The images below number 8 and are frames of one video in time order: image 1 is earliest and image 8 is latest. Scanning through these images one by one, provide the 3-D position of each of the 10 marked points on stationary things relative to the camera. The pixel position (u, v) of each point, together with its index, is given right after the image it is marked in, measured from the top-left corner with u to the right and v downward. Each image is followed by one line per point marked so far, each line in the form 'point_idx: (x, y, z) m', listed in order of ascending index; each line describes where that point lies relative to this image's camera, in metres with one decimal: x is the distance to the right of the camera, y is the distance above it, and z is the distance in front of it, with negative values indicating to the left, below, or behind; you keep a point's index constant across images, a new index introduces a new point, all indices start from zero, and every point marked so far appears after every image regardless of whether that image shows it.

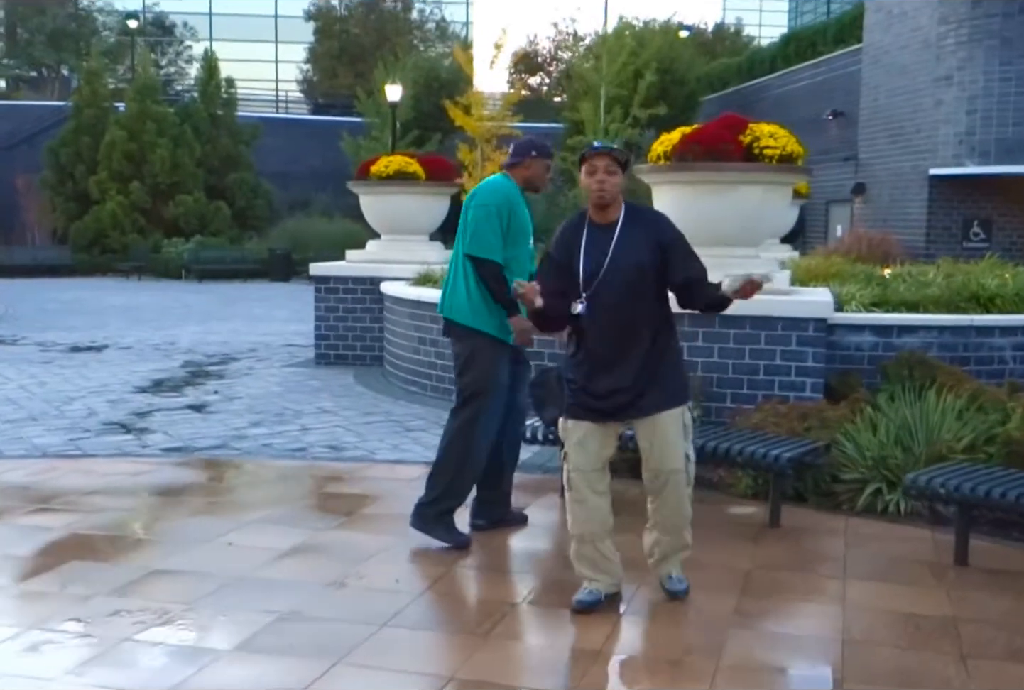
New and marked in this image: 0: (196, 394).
0: (-3.0, -0.5, +10.8) m
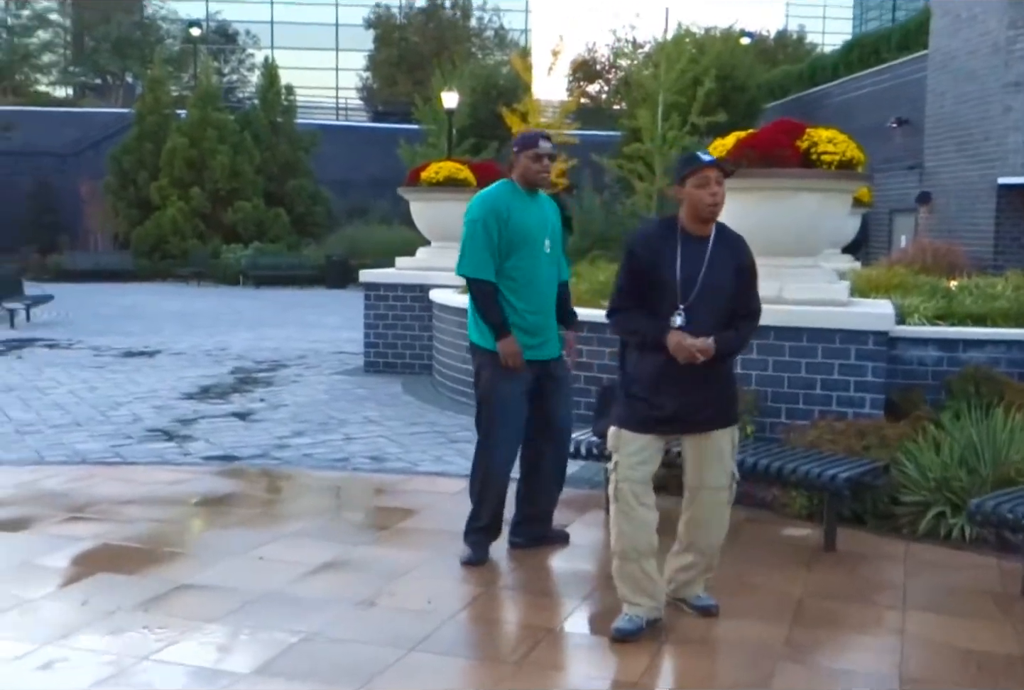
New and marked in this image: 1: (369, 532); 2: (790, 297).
0: (-2.5, -0.5, +10.7) m
1: (-0.8, -1.0, +6.1) m
2: (+2.0, +0.3, +8.1) m
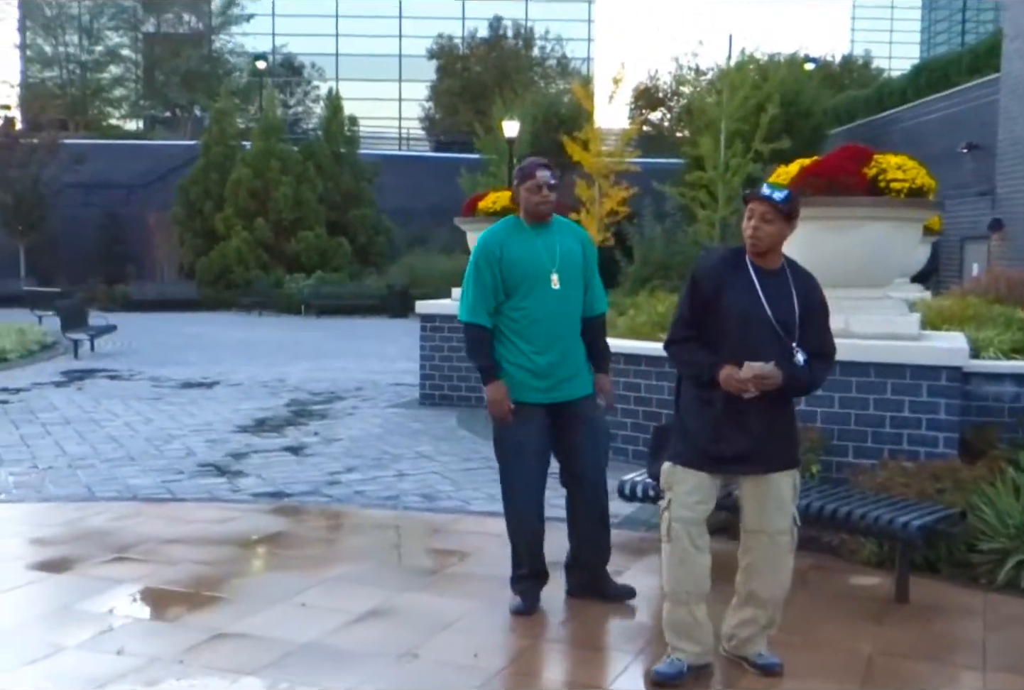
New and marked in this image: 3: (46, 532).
0: (-2.0, -0.8, +10.6) m
1: (-0.5, -1.2, +5.9) m
2: (+2.3, +0.1, +7.8) m
3: (-2.7, -1.1, +6.7) m
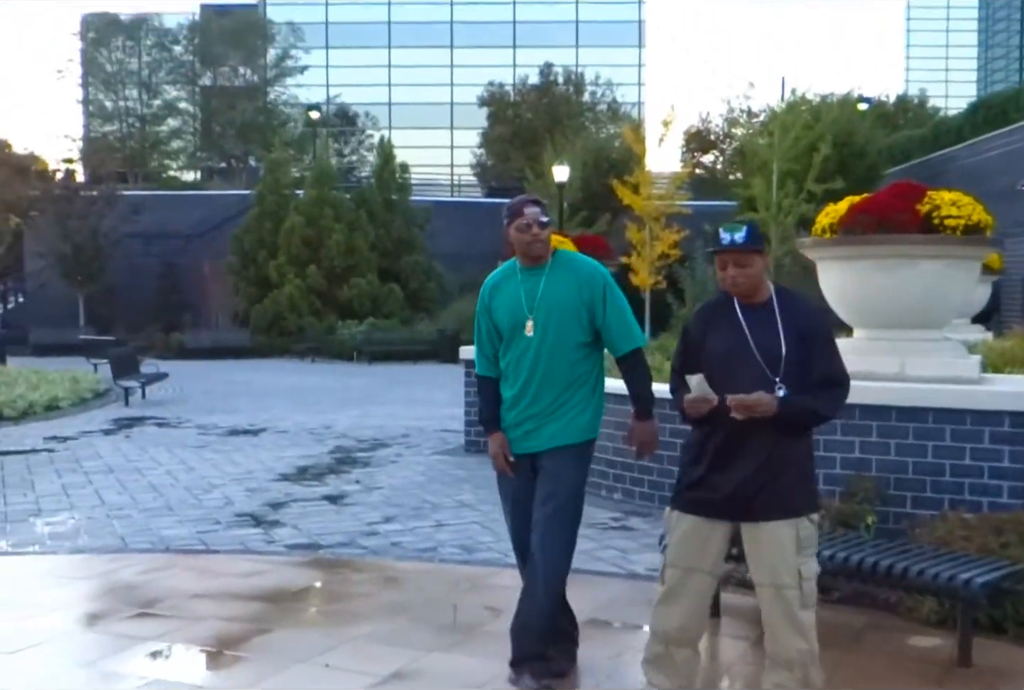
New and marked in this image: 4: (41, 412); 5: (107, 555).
0: (-1.6, -1.3, +10.4) m
1: (-0.3, -1.4, +5.6) m
2: (+2.6, -0.2, +7.4) m
3: (-2.5, -1.4, +6.6) m
4: (-6.9, -1.0, +16.9) m
5: (-2.6, -1.3, +7.4) m
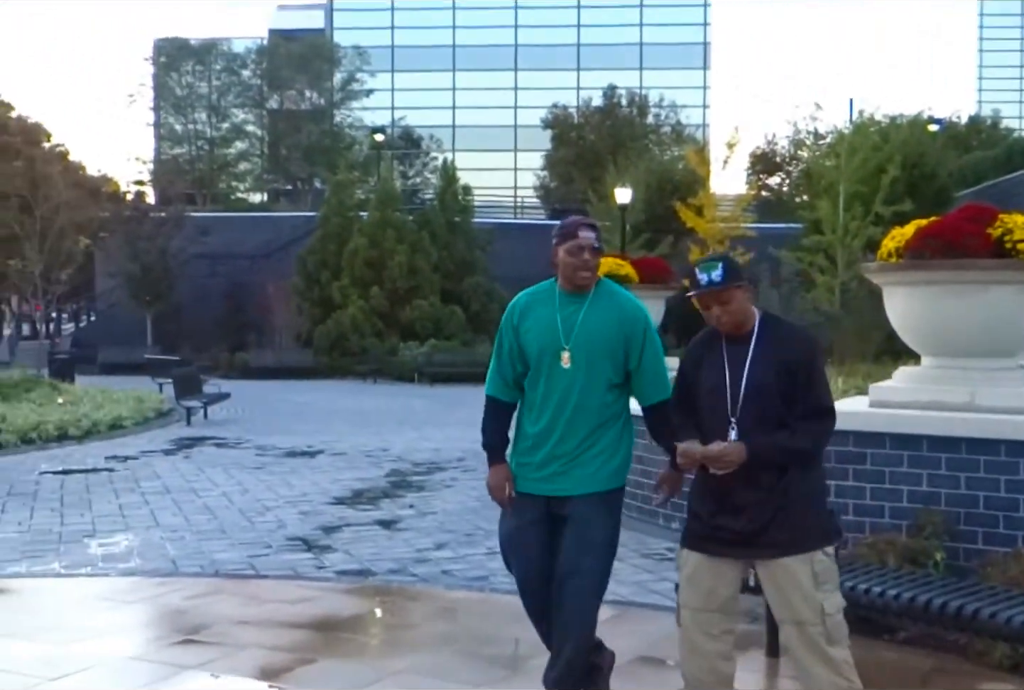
0: (-1.1, -1.5, +10.3) m
1: (-0.1, -1.5, +5.4) m
2: (+2.9, -0.4, +7.1) m
3: (-2.2, -1.5, +6.6) m
4: (-6.0, -1.3, +17.0) m
5: (-2.3, -1.5, +7.3) m
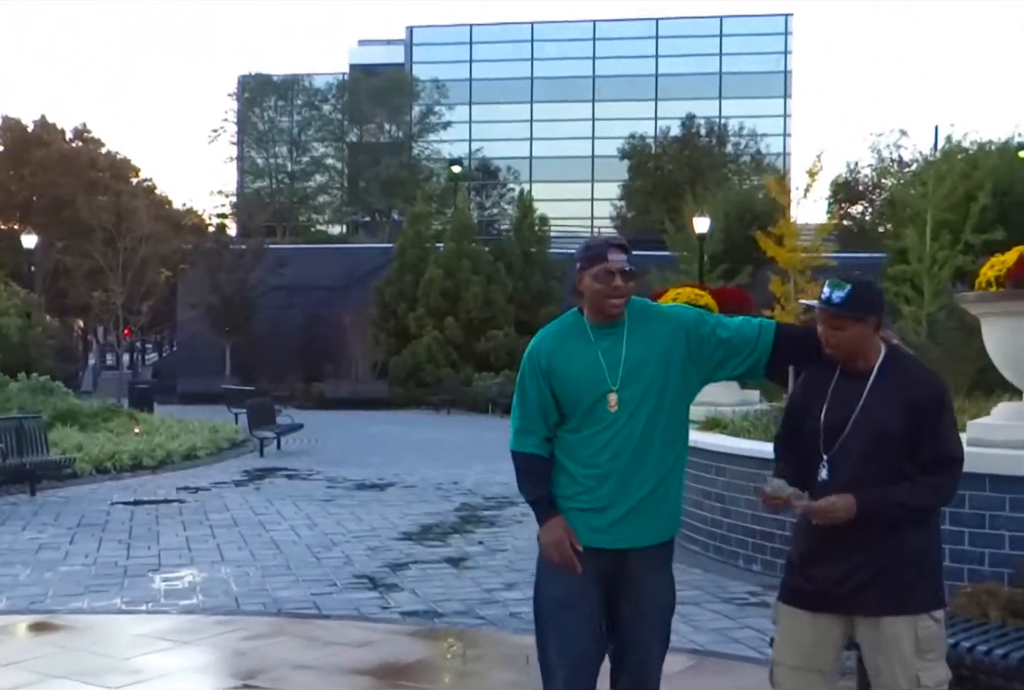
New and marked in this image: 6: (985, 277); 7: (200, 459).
0: (-0.4, -1.7, +10.1) m
1: (+0.2, -1.7, +5.1) m
2: (+3.3, -0.6, +6.6) m
3: (-1.8, -1.7, +6.3) m
4: (-4.9, -1.7, +17.1) m
5: (-1.8, -1.7, +7.1) m
6: (+3.0, +0.4, +7.3) m
7: (-4.8, -1.7, +17.7) m
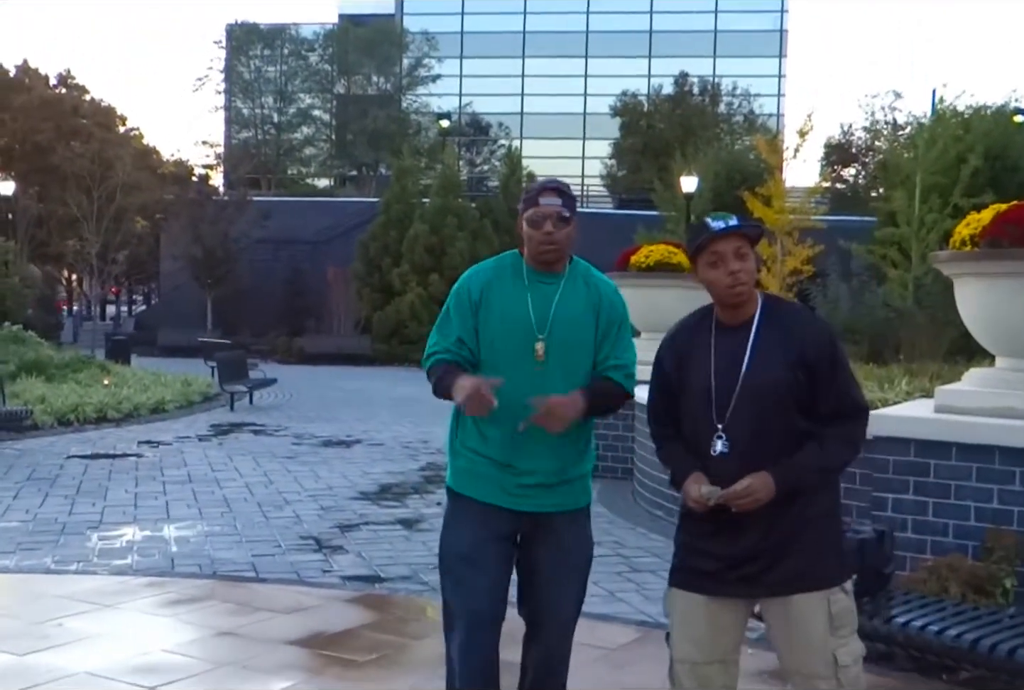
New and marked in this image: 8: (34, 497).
0: (-0.8, -1.4, +9.7) m
1: (-0.1, -1.5, +4.8) m
2: (+3.0, -0.4, +6.3) m
3: (-2.1, -1.4, +6.0) m
4: (-5.3, -1.0, +16.7) m
5: (-2.2, -1.4, +6.8) m
6: (+2.7, +0.7, +6.9) m
7: (-5.2, -1.0, +17.3) m
8: (-4.0, -1.3, +9.8) m
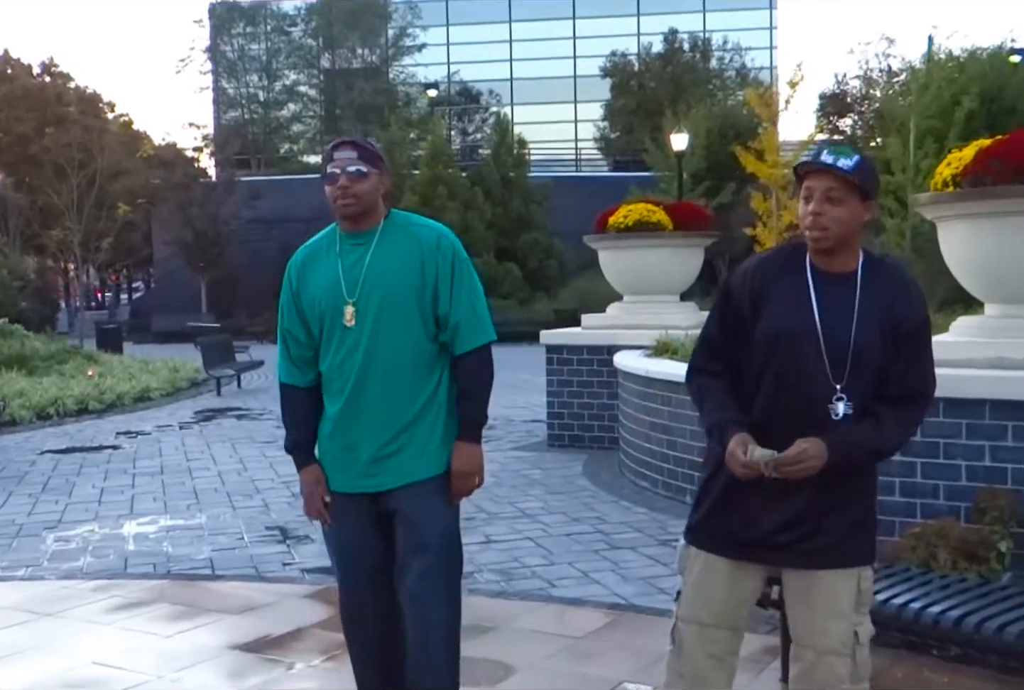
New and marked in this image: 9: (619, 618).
0: (-1.0, -1.2, +9.4) m
1: (-0.3, -1.4, +4.4) m
2: (+2.8, -0.1, +5.9) m
3: (-2.3, -1.4, +5.7) m
4: (-5.4, -0.8, +16.4) m
5: (-2.3, -1.3, +6.5) m
6: (+2.4, +0.9, +6.5) m
7: (-5.3, -0.8, +17.0) m
8: (-4.2, -1.2, +9.4) m
9: (+0.5, -1.3, +5.6) m
